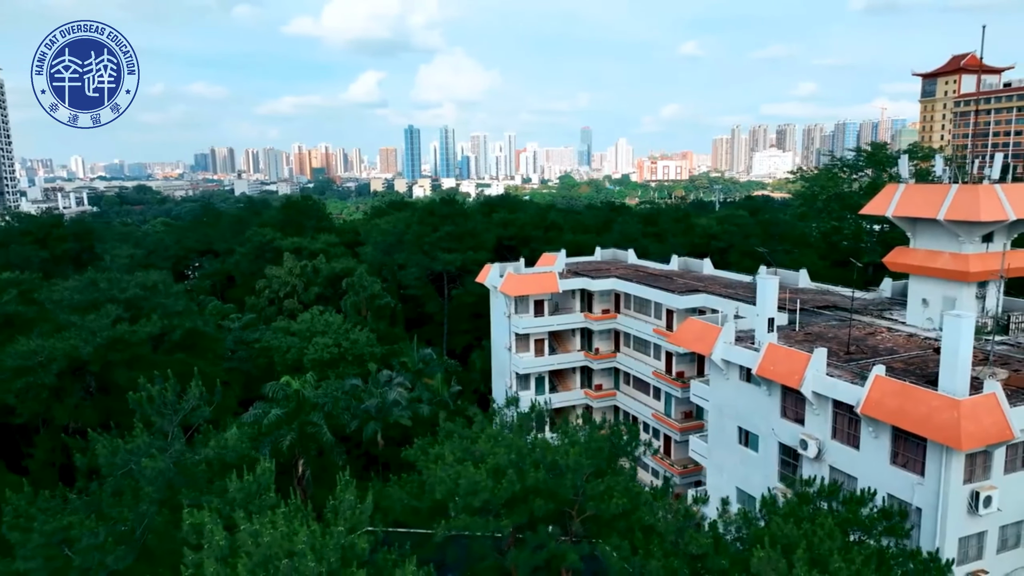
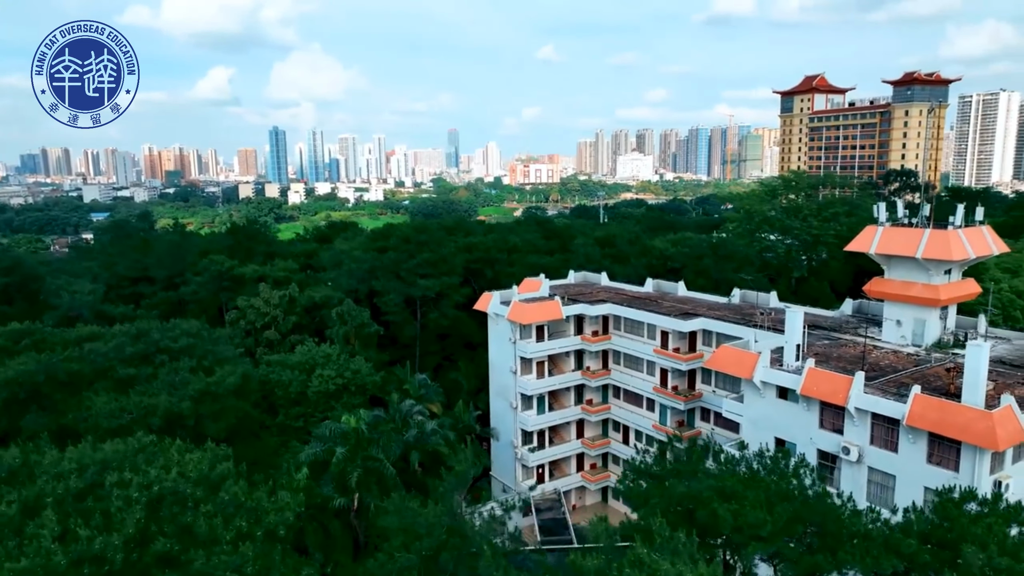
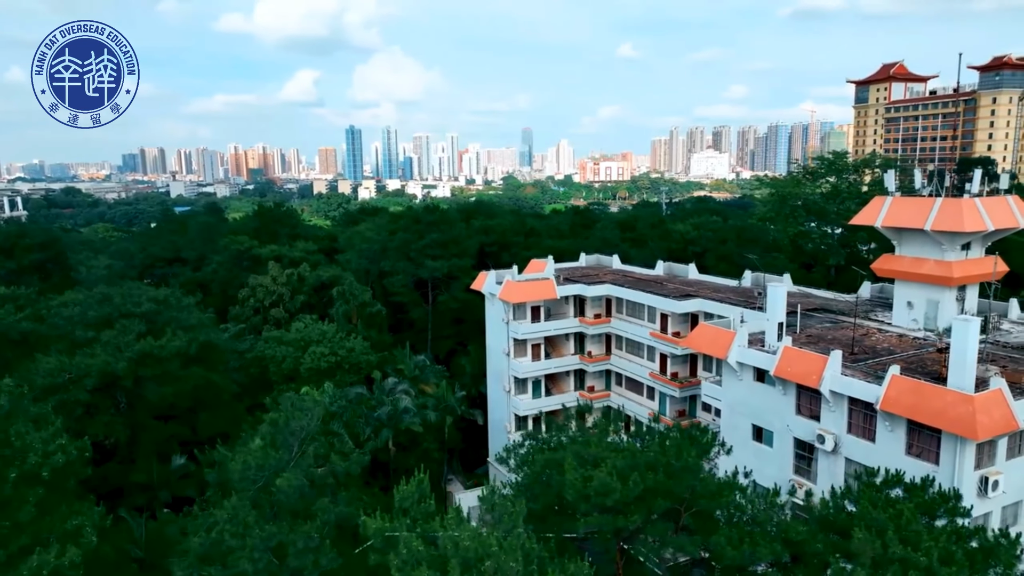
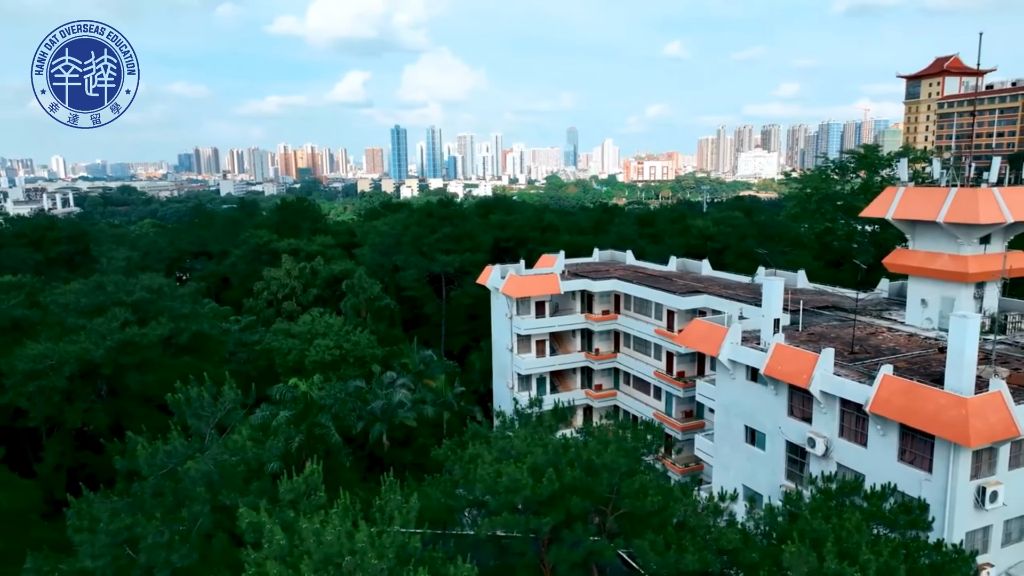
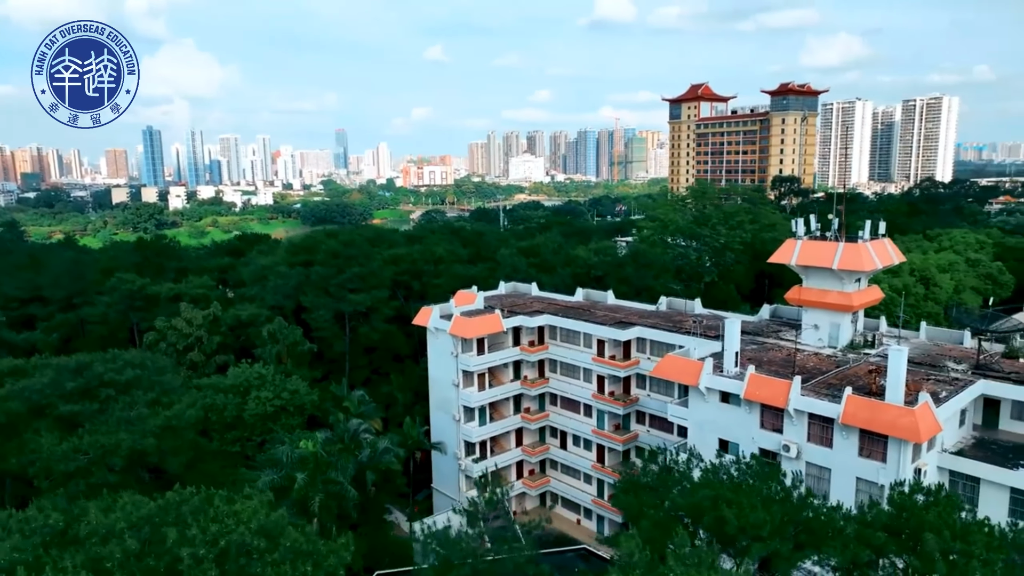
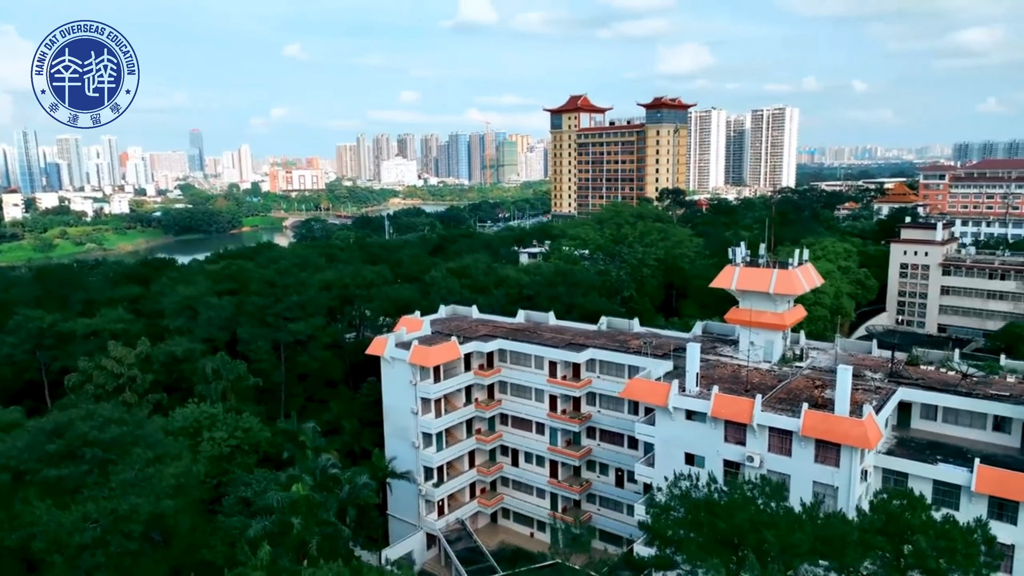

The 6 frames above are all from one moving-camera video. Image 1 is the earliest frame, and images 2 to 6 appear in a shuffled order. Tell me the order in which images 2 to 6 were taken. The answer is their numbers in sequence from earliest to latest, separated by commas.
4, 3, 2, 5, 6
